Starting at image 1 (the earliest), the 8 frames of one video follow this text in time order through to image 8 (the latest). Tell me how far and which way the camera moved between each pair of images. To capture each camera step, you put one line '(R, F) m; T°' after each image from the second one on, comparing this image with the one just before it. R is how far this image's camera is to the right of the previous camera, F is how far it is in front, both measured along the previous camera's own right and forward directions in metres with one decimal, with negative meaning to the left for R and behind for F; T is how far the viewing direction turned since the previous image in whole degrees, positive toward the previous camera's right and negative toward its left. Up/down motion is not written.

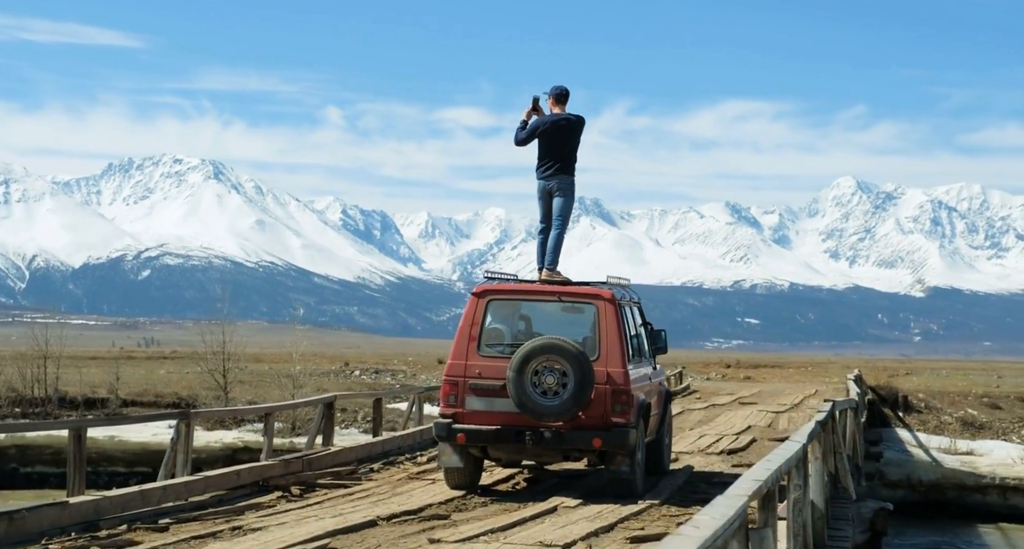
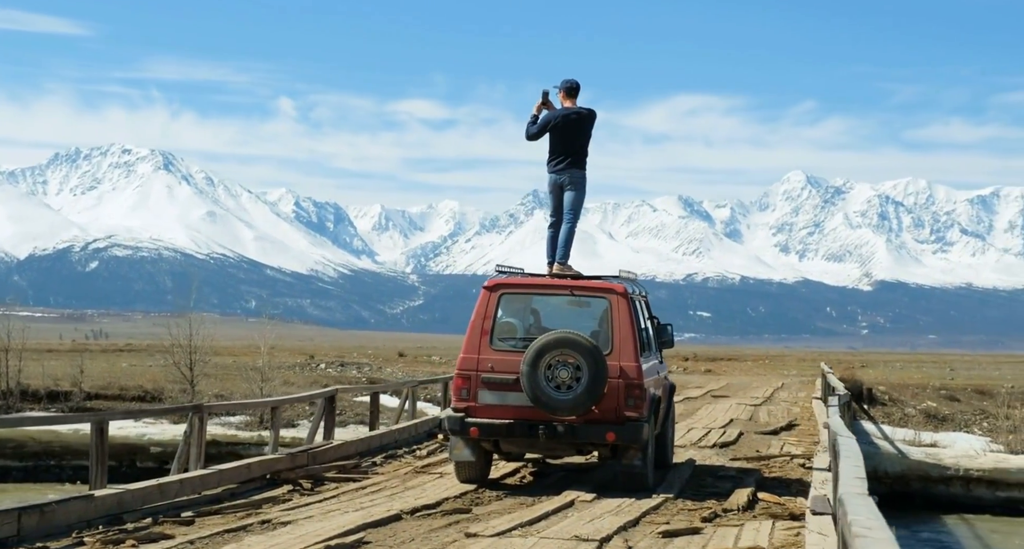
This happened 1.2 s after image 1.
(-1.1, -0.1) m; +3°
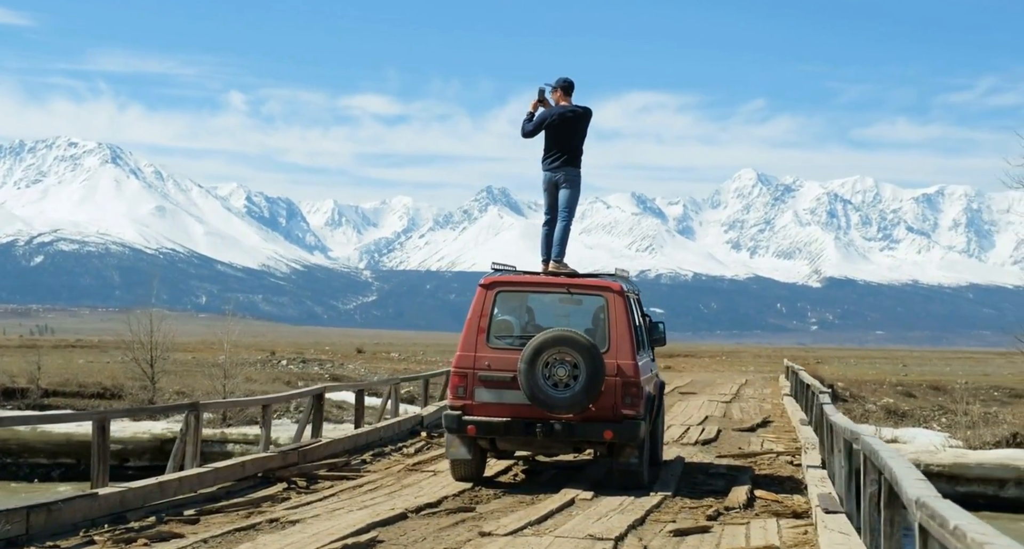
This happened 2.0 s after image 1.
(-0.8, 0.0) m; +3°
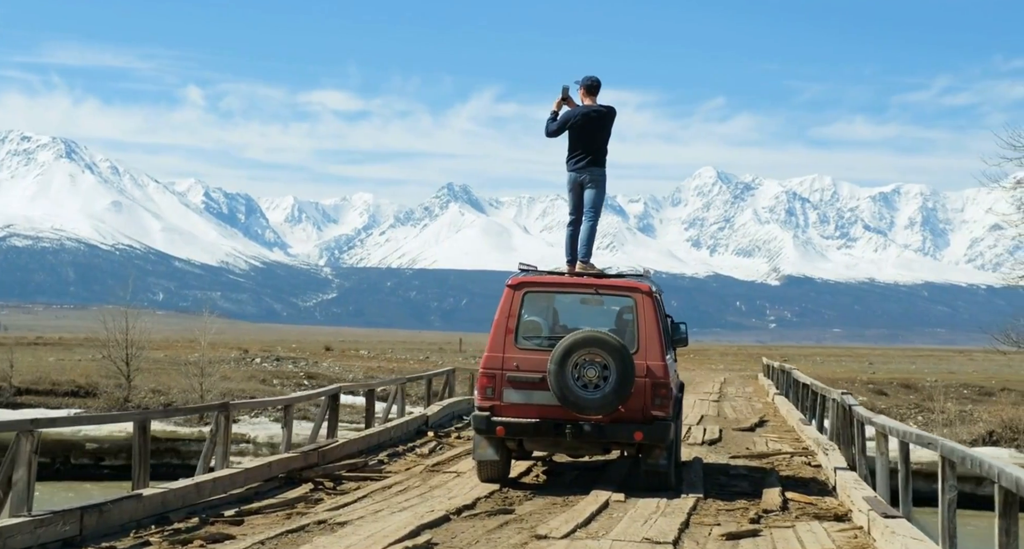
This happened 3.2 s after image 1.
(-1.2, 0.0) m; +3°
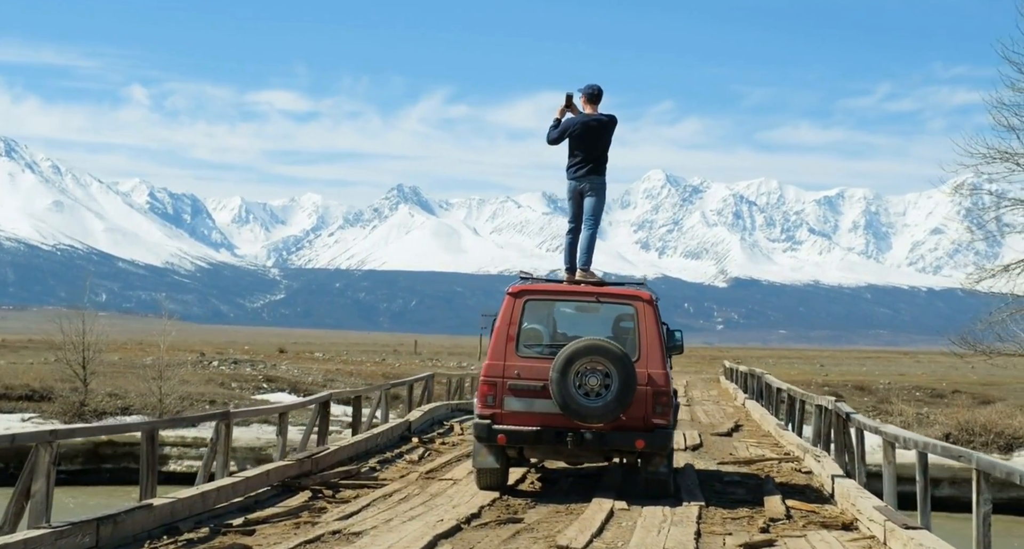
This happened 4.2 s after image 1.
(-0.9, +0.1) m; +3°
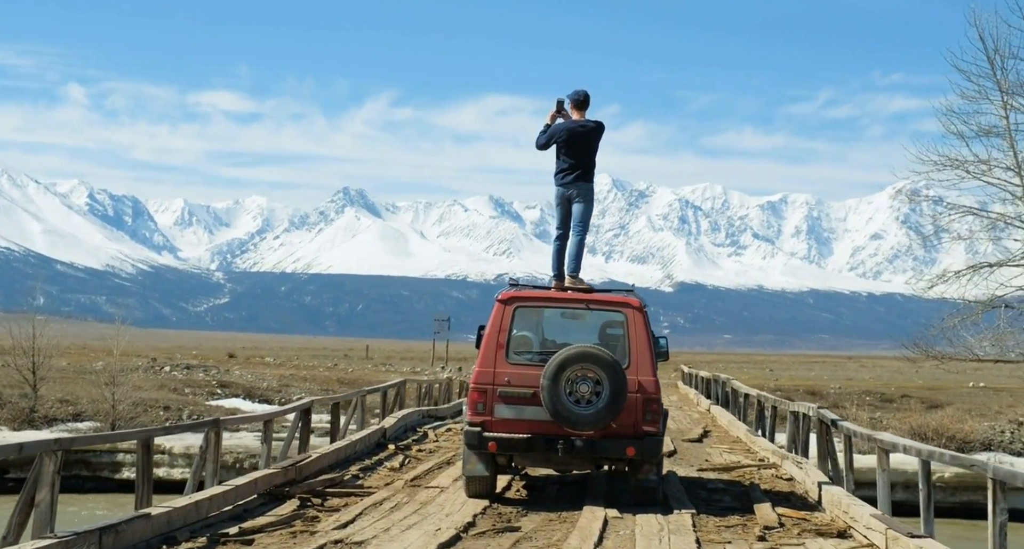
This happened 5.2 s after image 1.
(-0.8, +0.1) m; +3°
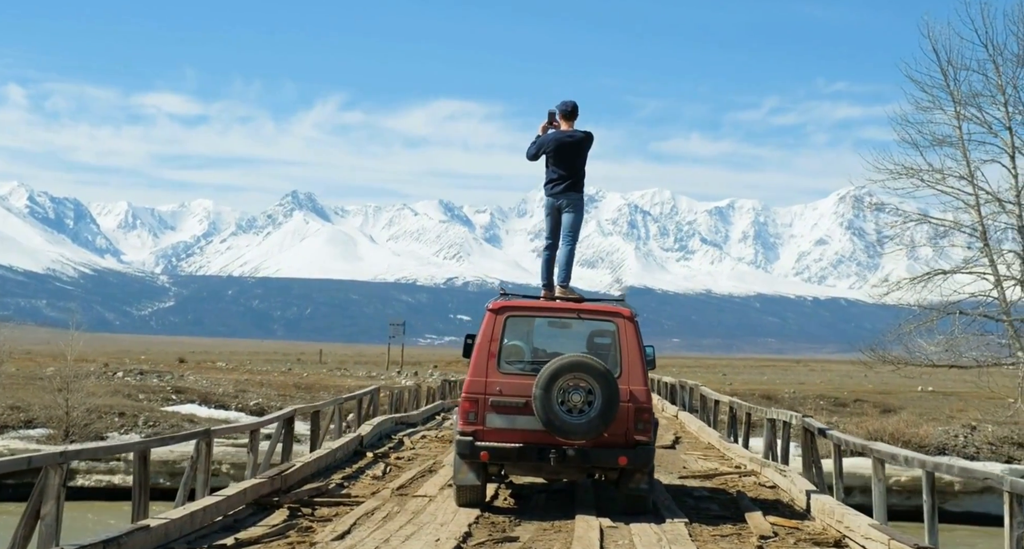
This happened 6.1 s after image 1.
(-0.8, +0.2) m; +3°
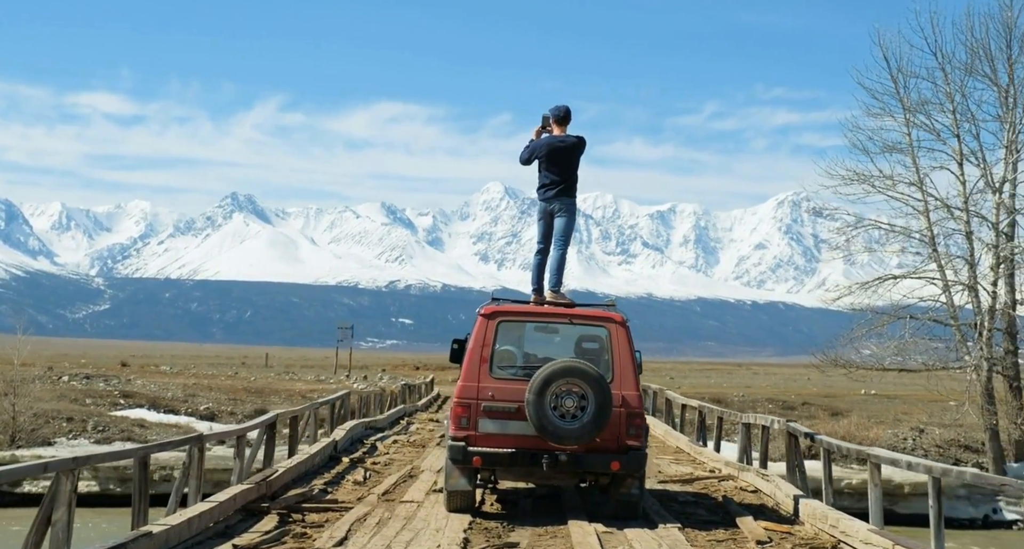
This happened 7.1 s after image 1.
(-0.9, +0.2) m; +3°
